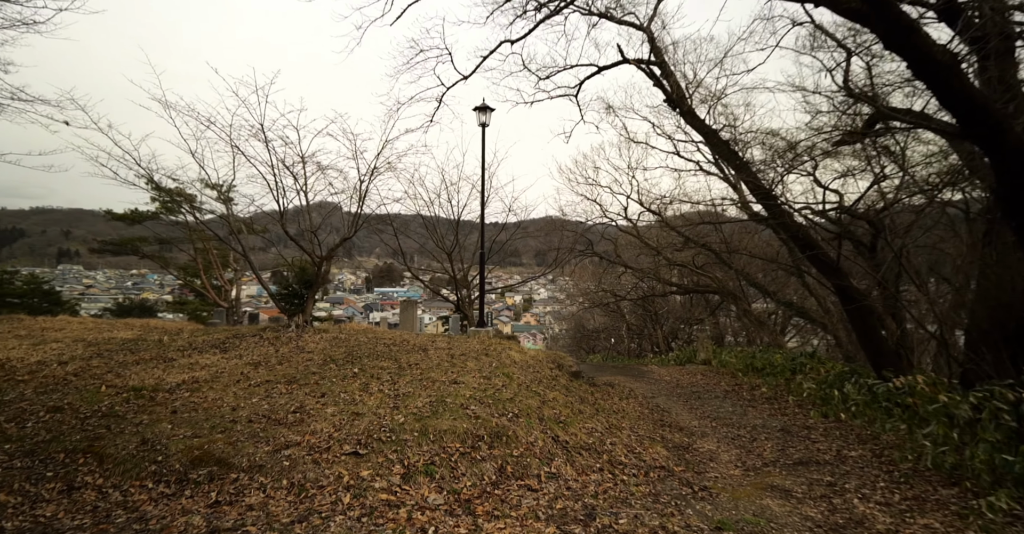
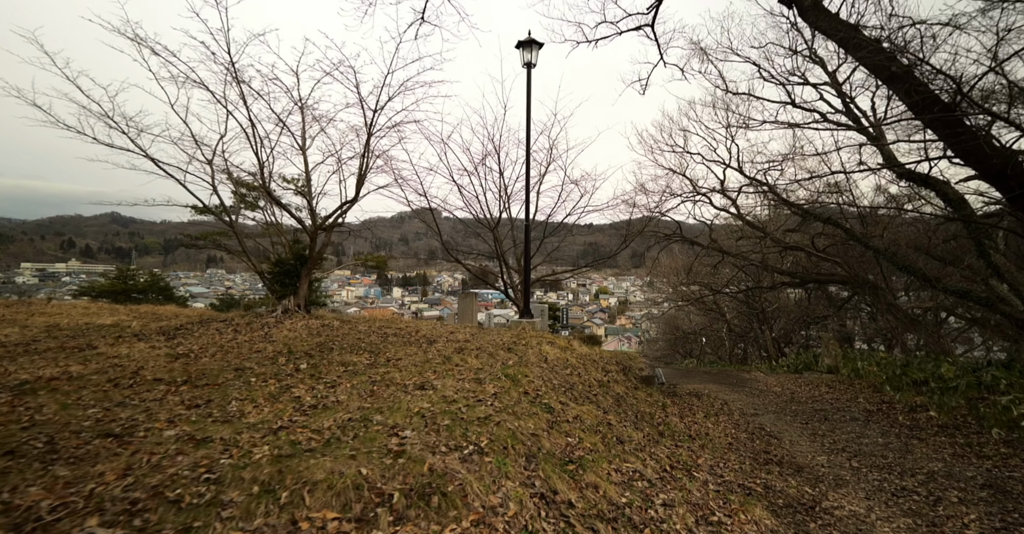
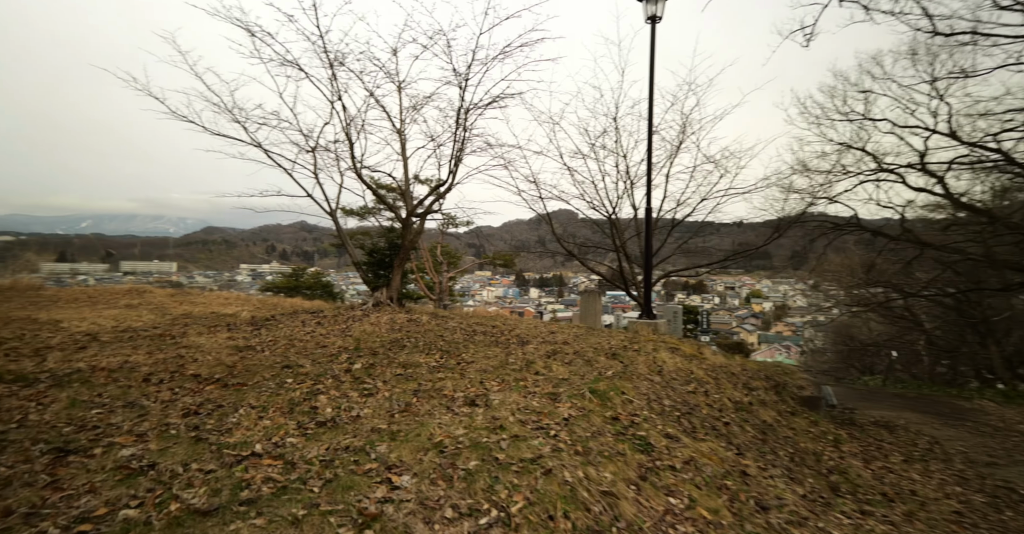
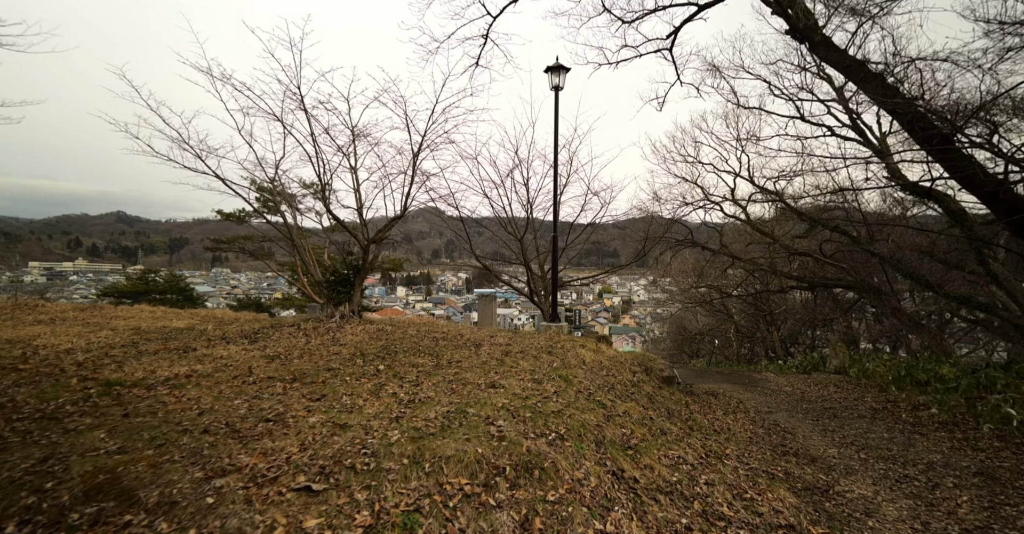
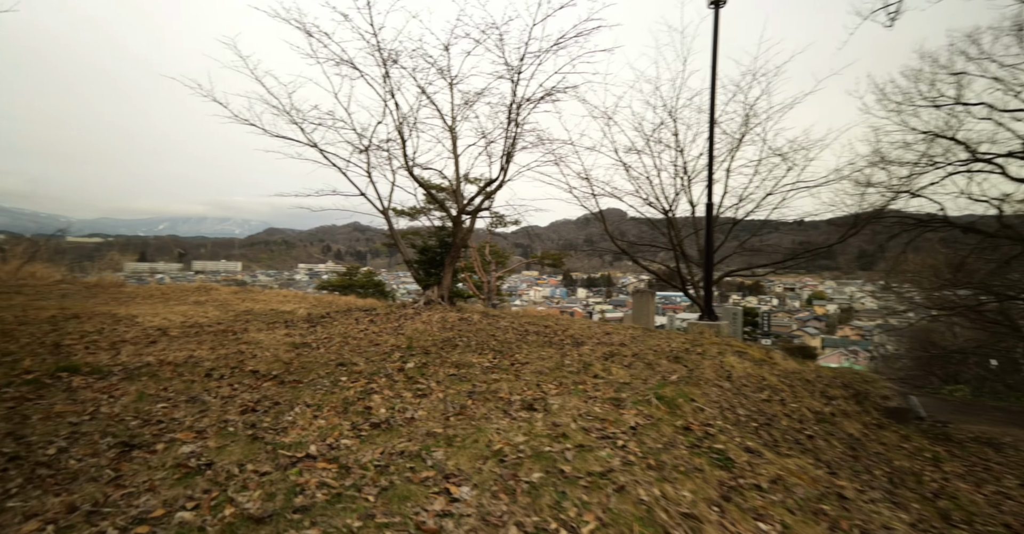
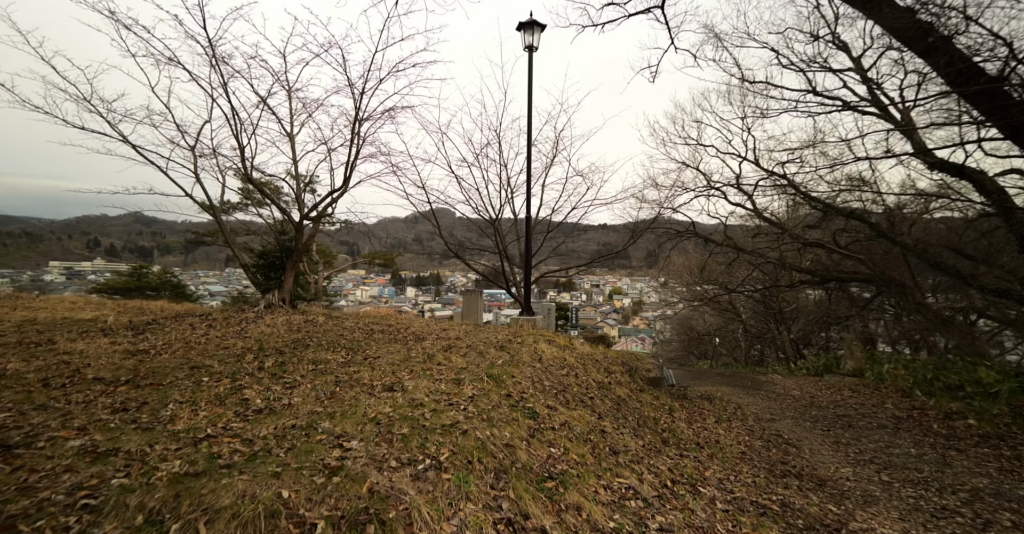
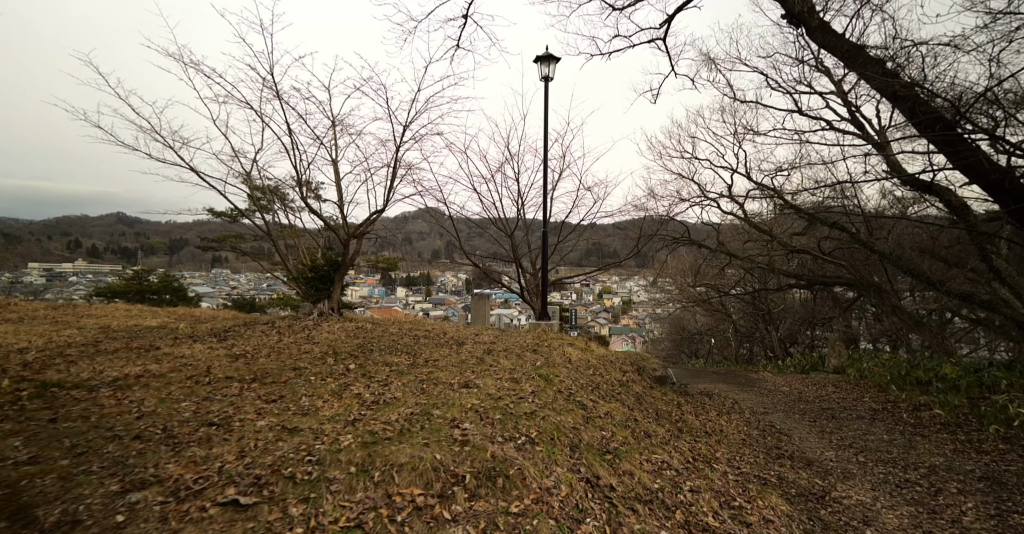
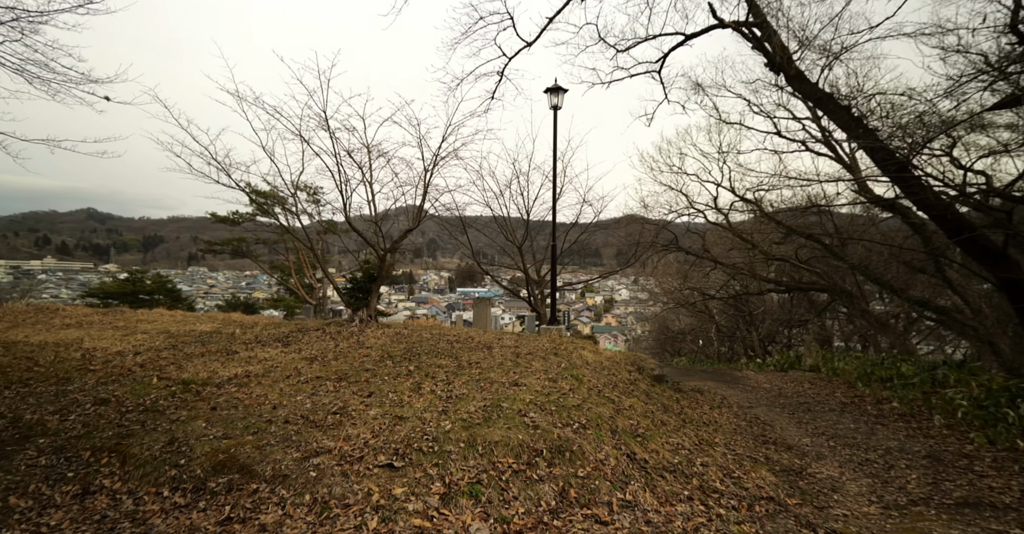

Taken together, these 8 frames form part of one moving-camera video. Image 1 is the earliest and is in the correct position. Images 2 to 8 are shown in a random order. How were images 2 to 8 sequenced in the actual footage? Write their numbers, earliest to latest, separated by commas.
8, 4, 7, 2, 6, 3, 5
